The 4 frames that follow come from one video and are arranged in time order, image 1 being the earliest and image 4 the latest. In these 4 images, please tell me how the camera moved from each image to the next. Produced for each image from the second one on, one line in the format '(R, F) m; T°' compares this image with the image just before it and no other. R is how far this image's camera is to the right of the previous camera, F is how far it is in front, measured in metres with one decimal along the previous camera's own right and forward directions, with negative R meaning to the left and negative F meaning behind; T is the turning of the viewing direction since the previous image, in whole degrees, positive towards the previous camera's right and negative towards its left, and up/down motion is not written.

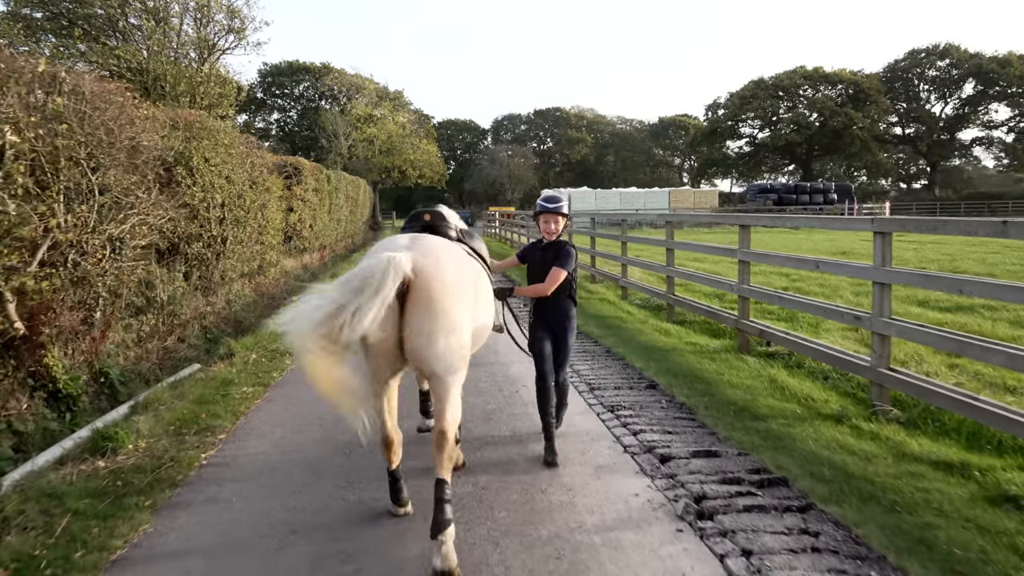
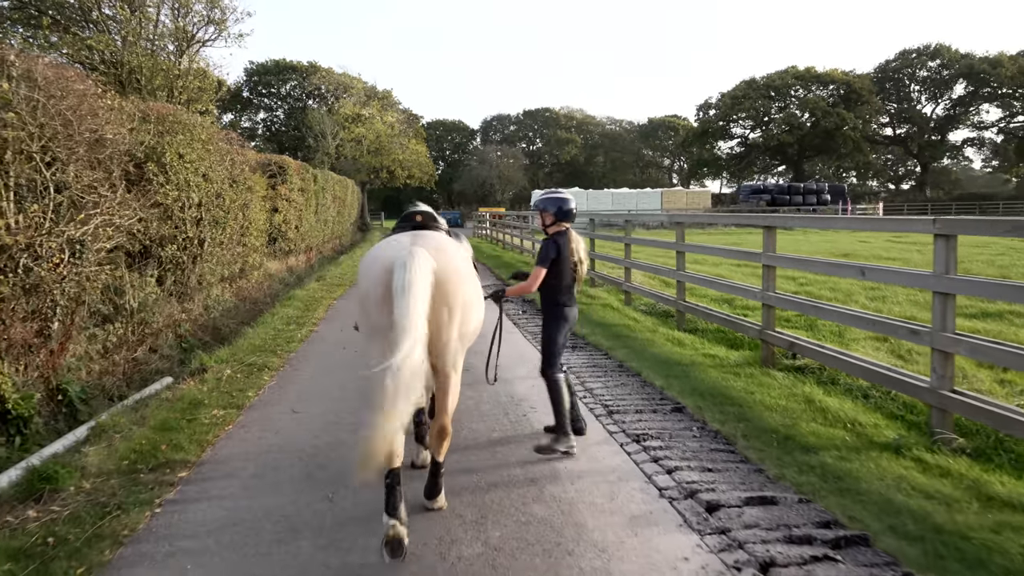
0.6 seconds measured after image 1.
(-0.1, +0.6) m; +1°
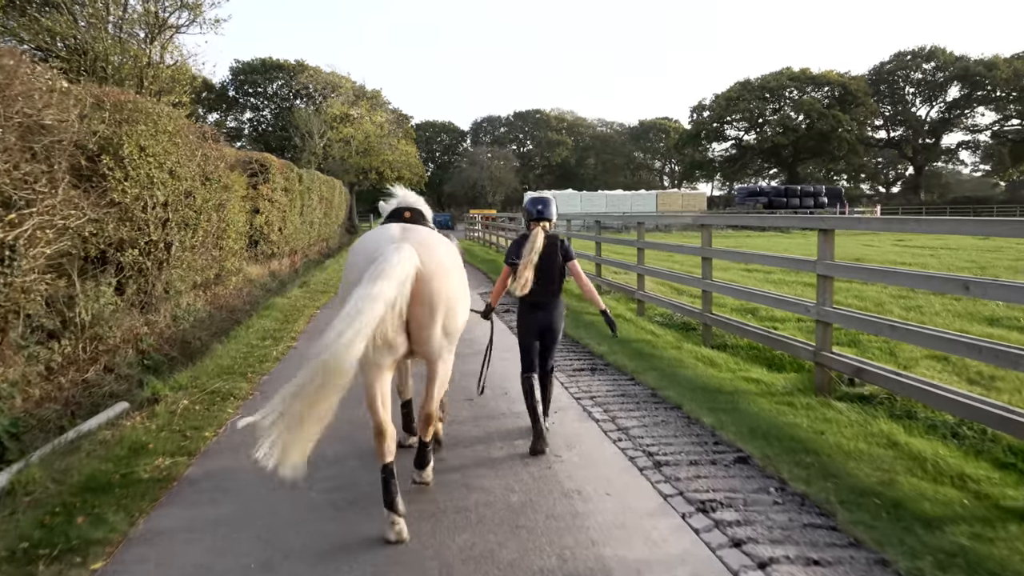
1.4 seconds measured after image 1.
(-0.1, +0.9) m; +1°
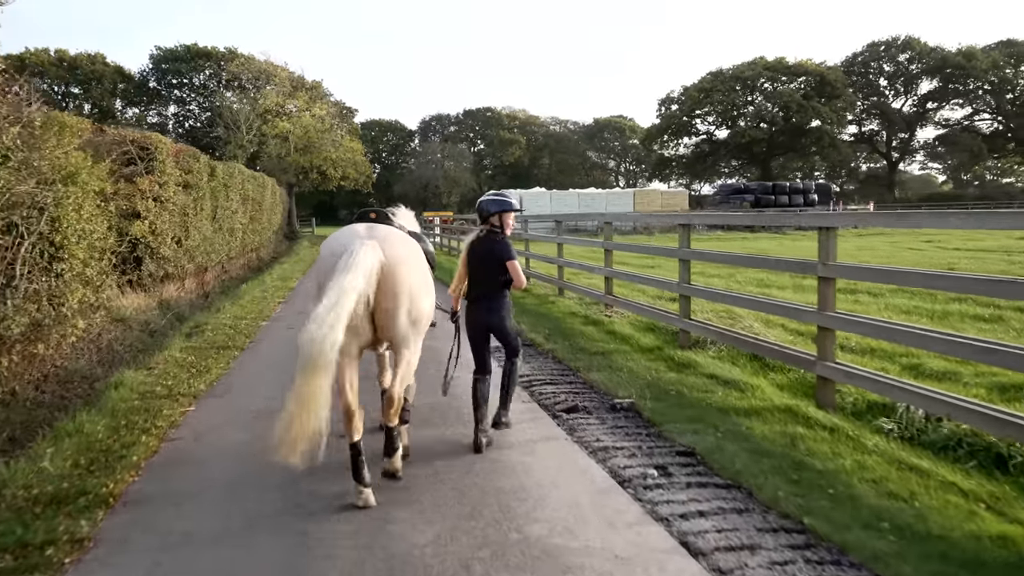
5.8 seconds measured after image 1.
(-0.7, +4.4) m; +4°
